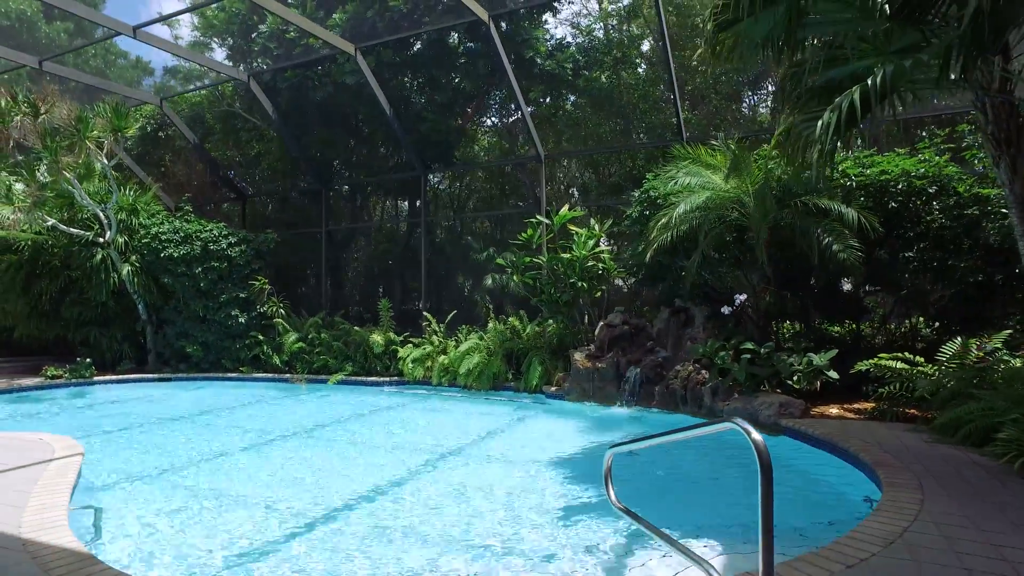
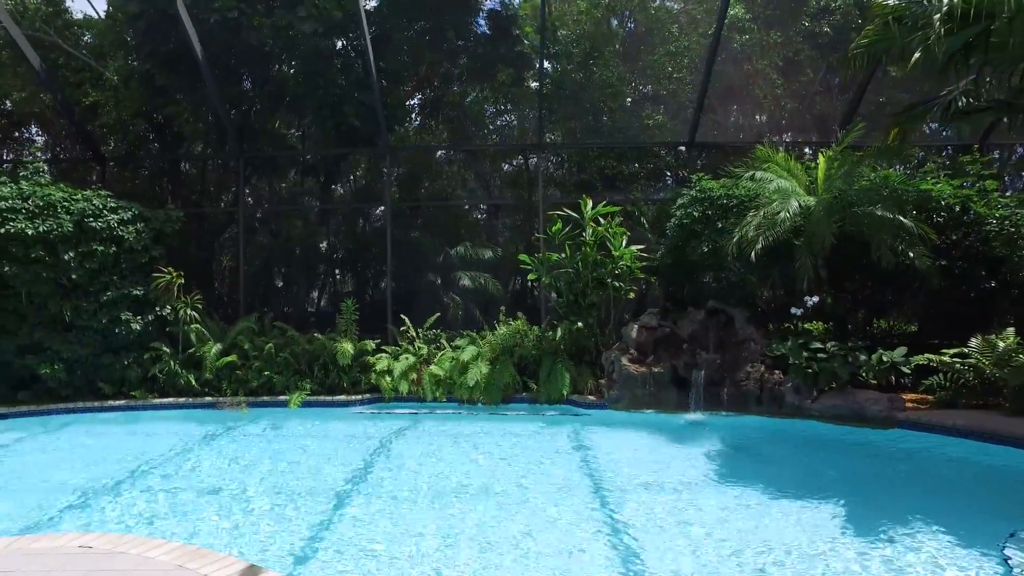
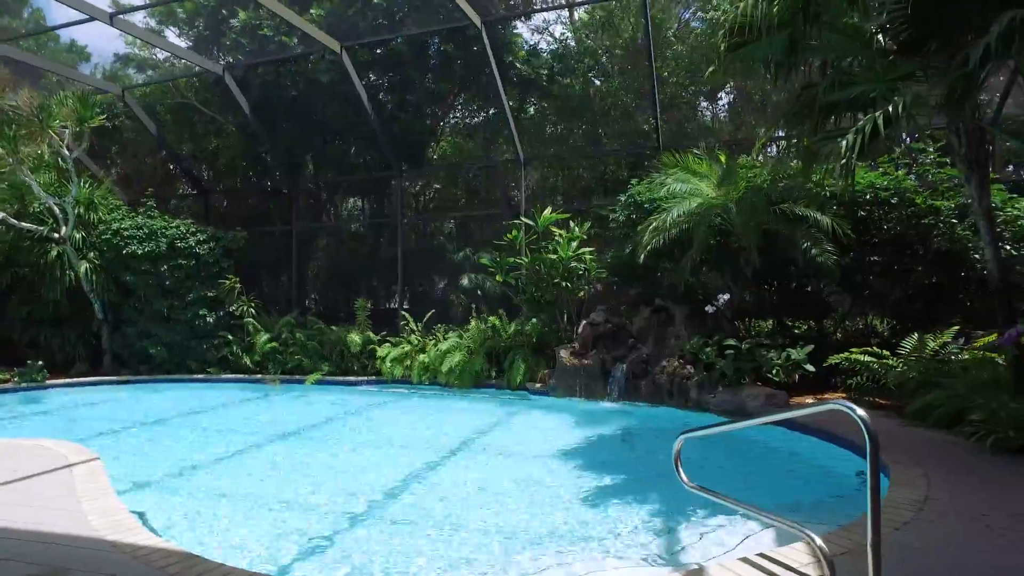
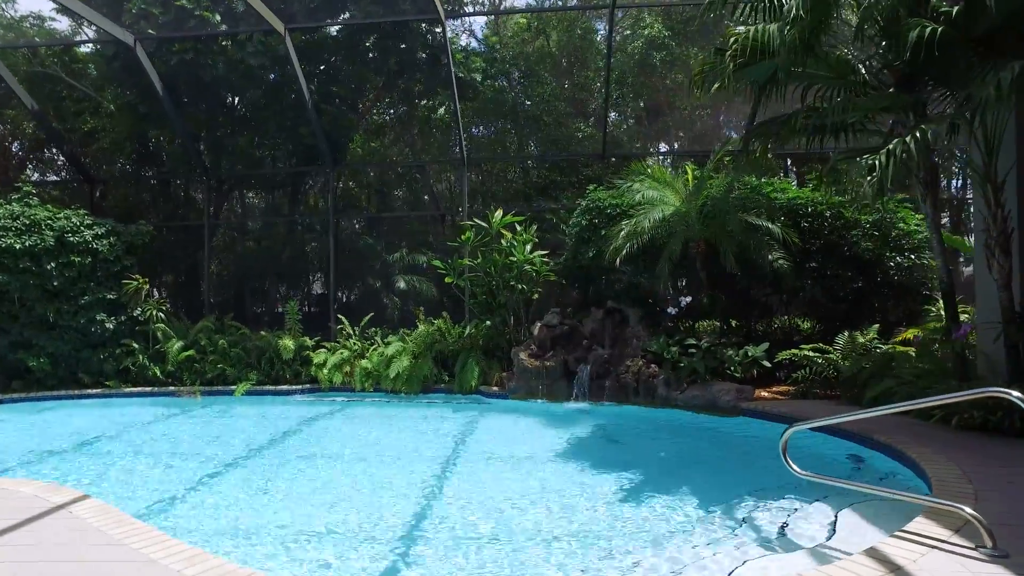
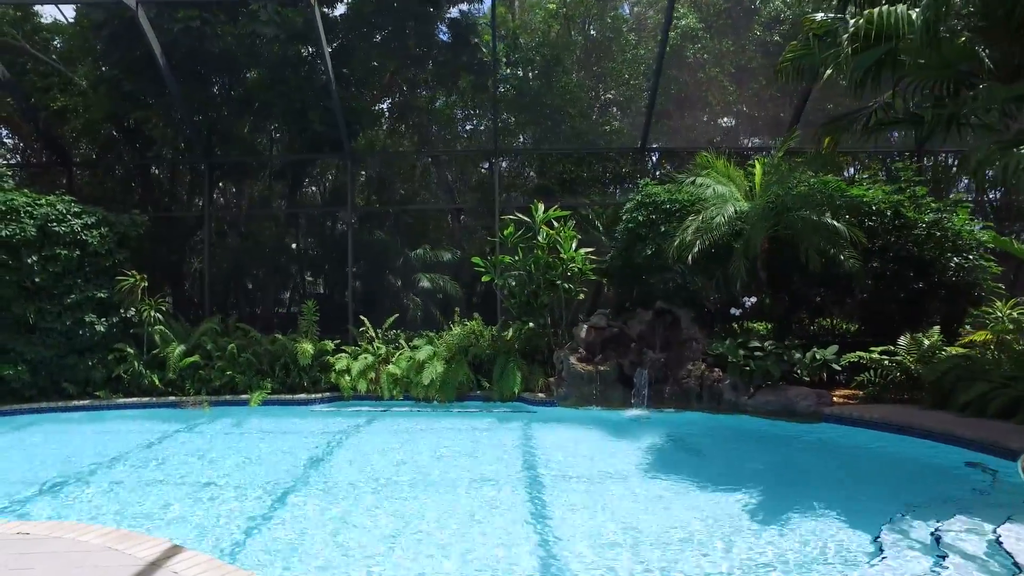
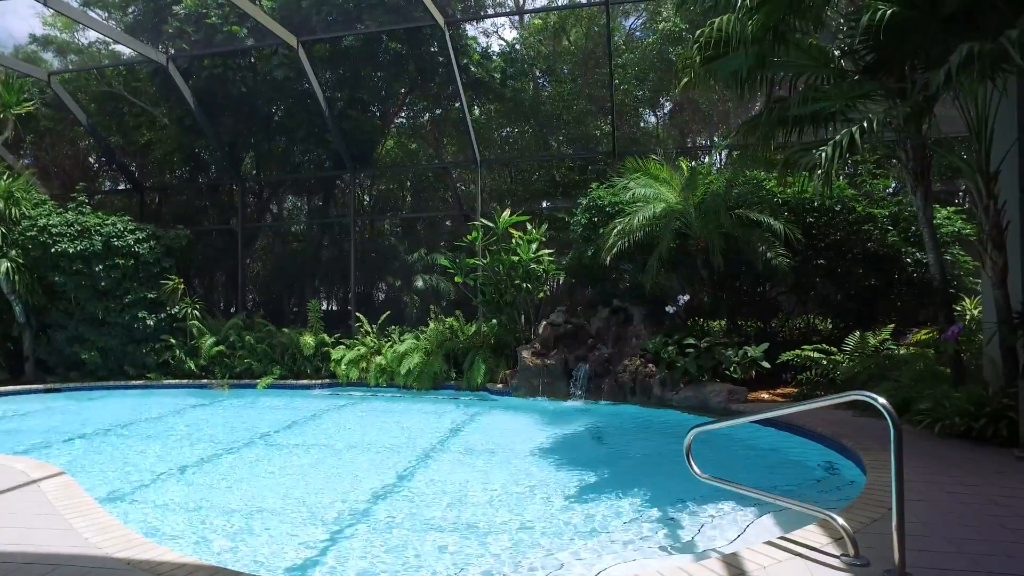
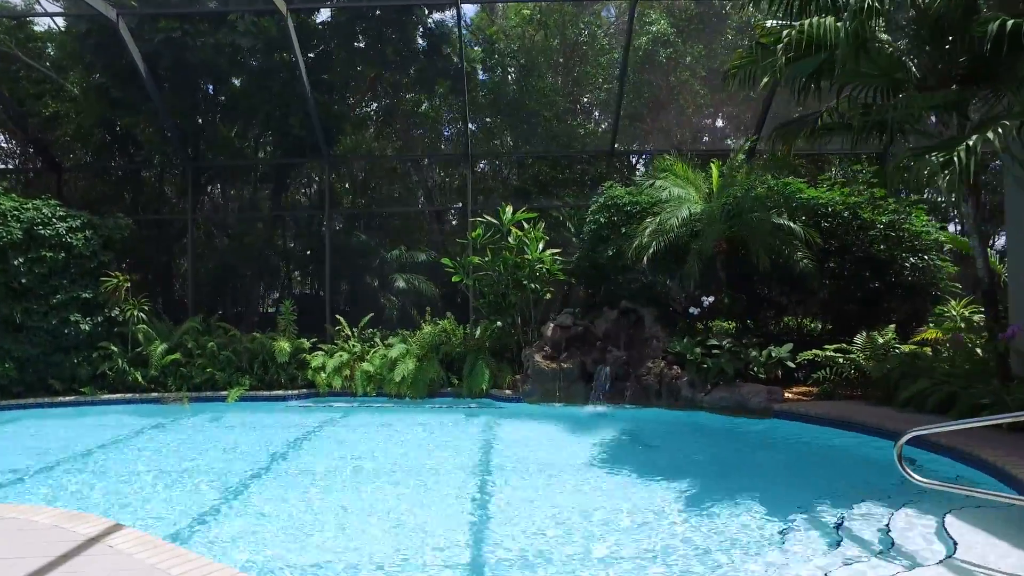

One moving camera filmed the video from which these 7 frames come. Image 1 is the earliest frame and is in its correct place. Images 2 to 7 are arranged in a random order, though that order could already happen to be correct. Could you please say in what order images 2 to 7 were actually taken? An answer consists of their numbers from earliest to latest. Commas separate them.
3, 6, 4, 7, 5, 2
